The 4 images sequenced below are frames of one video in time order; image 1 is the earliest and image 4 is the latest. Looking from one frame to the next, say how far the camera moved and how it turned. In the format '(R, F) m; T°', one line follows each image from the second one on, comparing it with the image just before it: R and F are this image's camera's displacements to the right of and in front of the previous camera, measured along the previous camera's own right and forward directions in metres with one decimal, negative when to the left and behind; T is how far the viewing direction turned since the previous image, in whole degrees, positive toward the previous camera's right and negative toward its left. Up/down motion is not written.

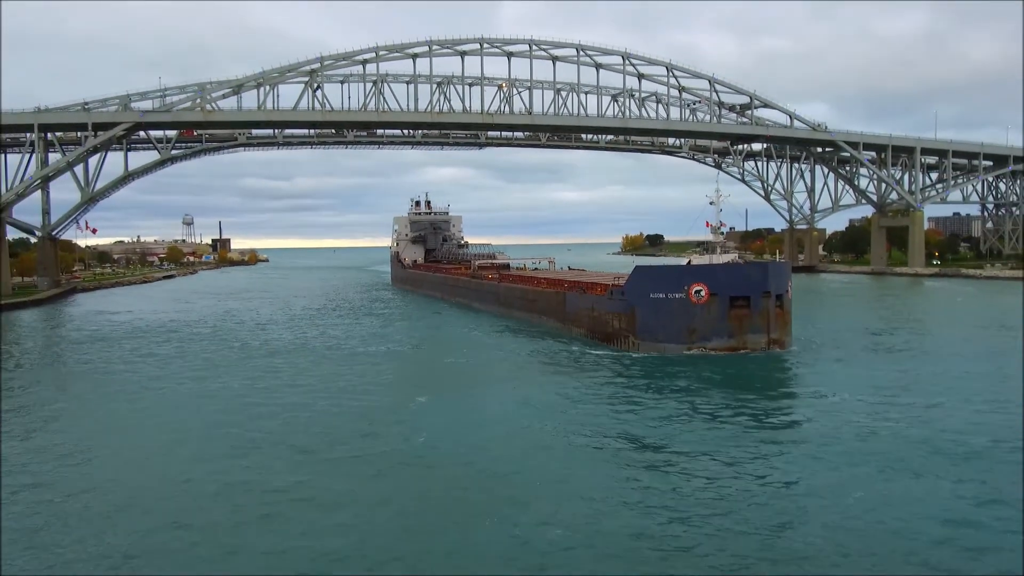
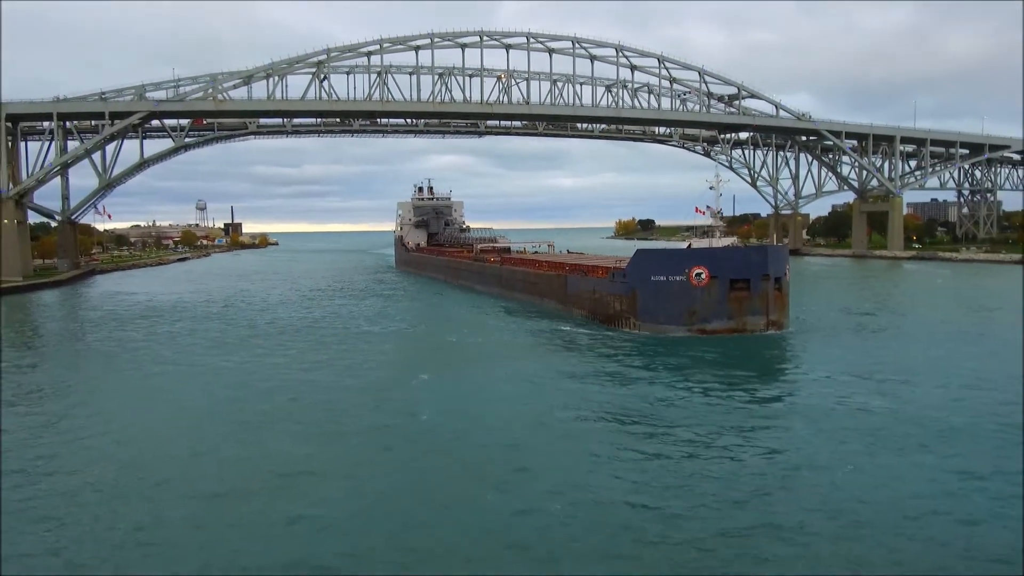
(+0.1, -0.5) m; 0°
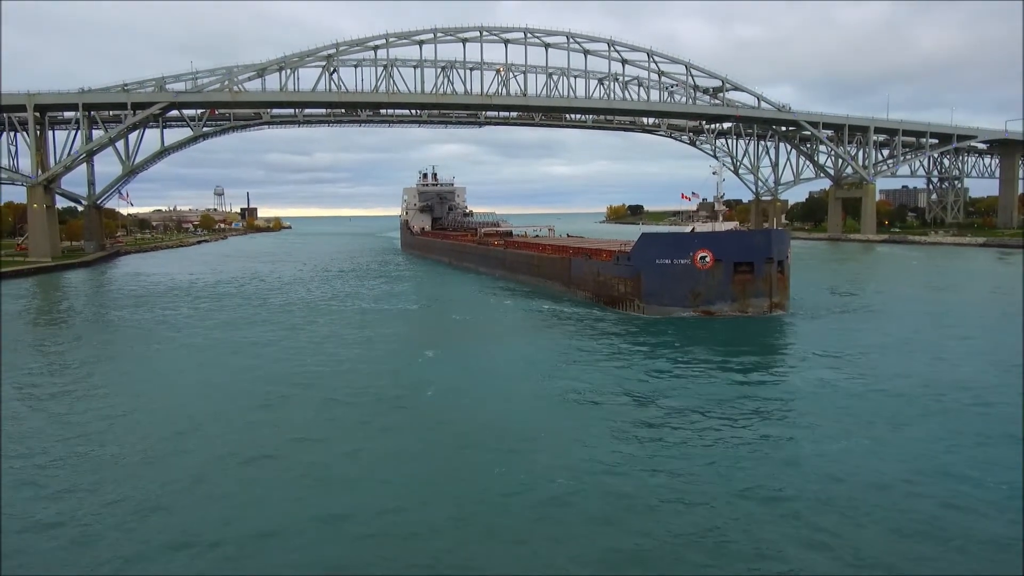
(+0.1, -0.7) m; -1°
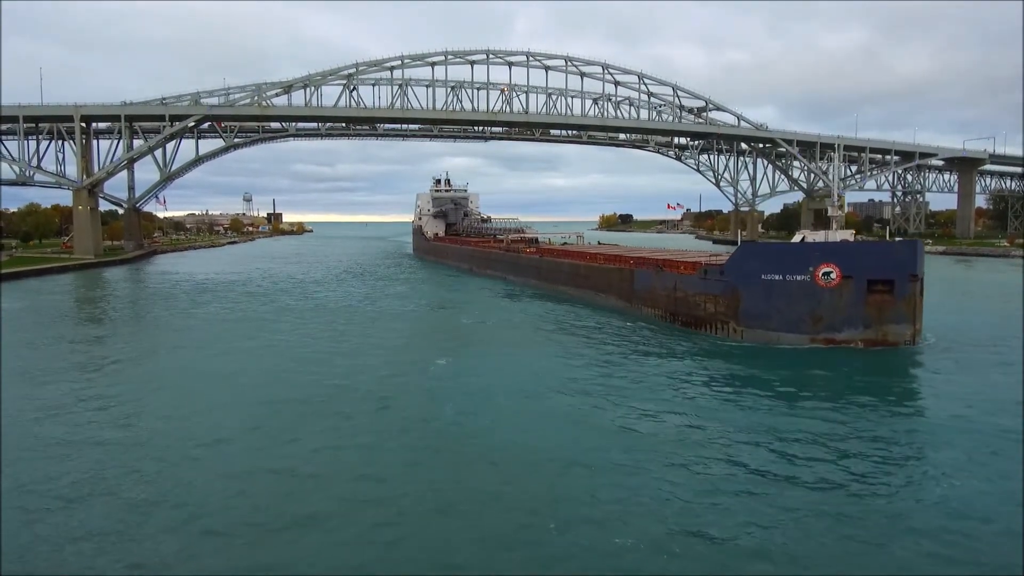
(+0.2, -1.0) m; -1°
